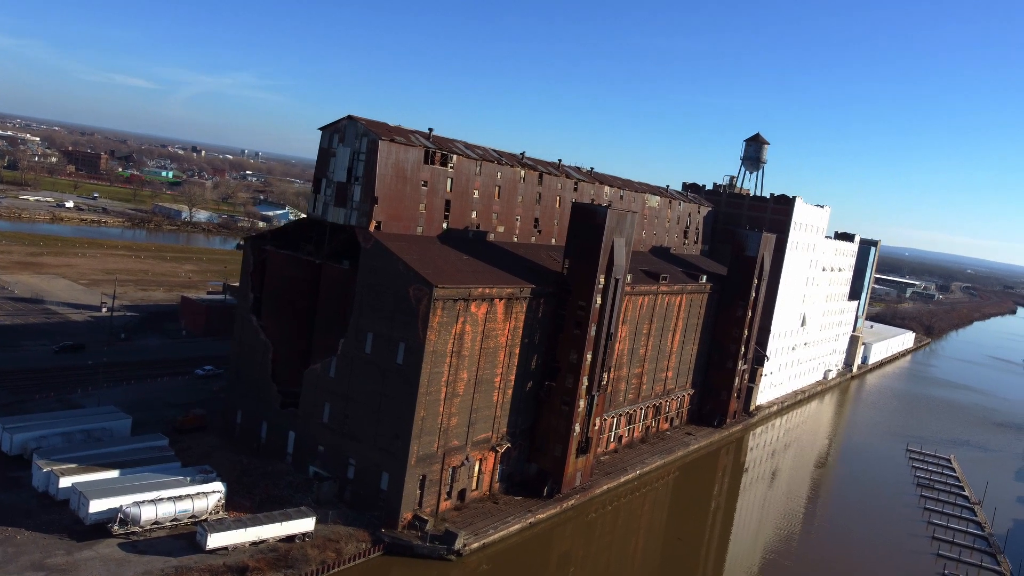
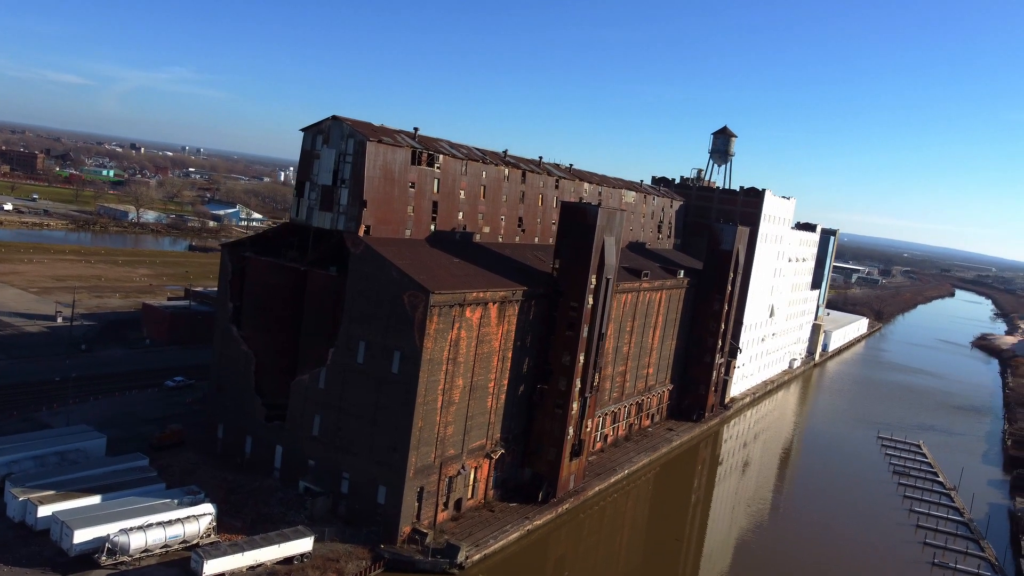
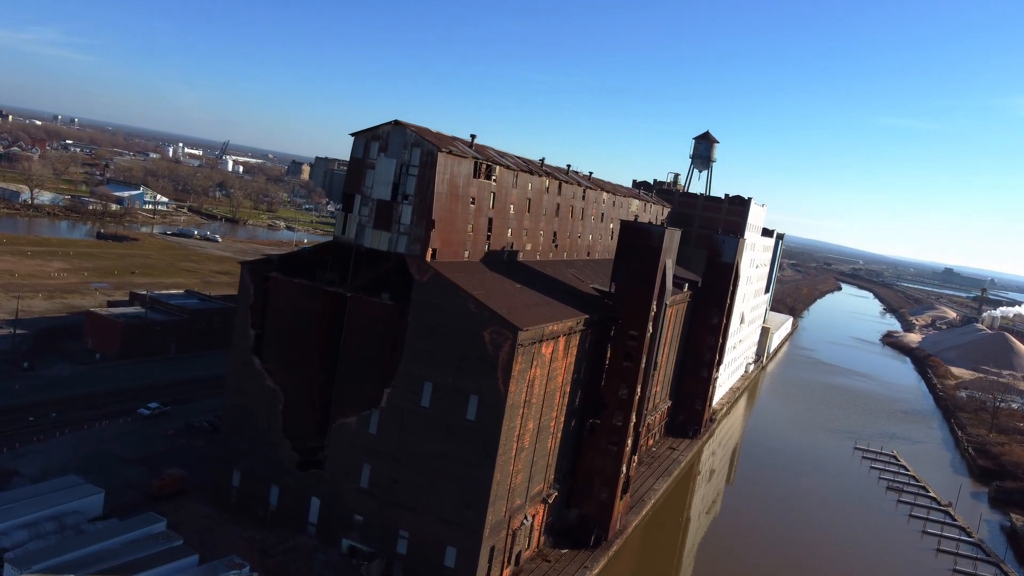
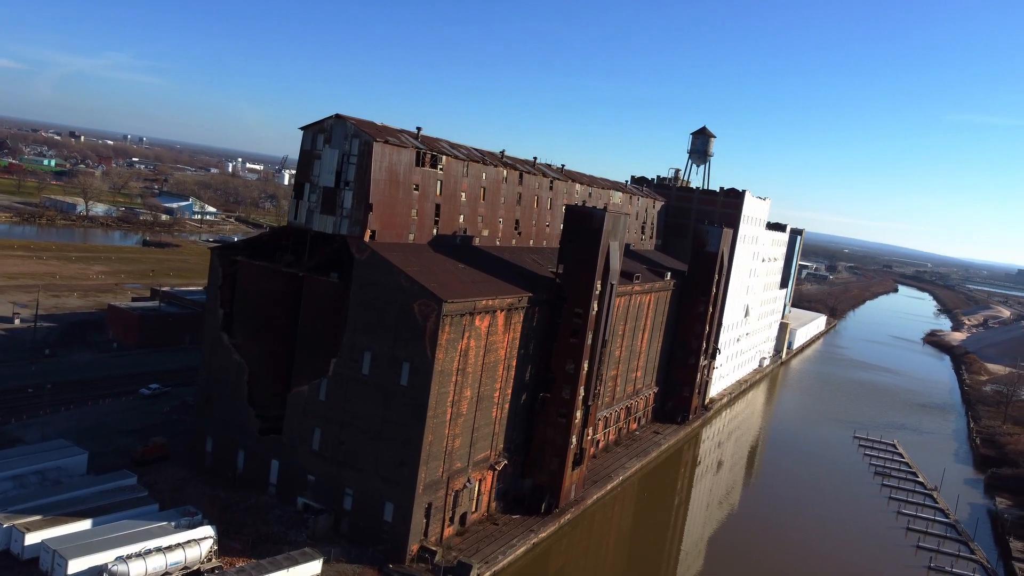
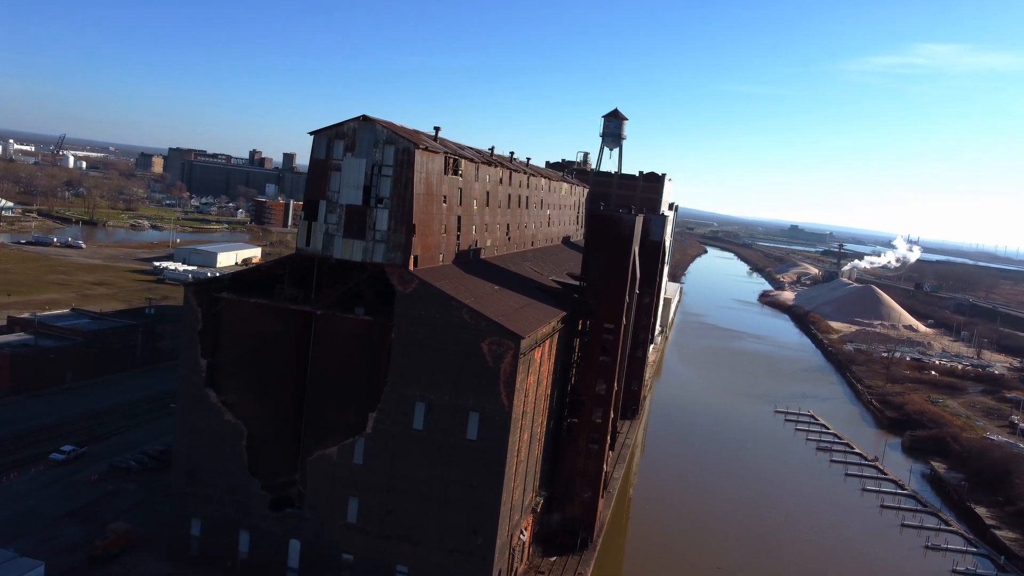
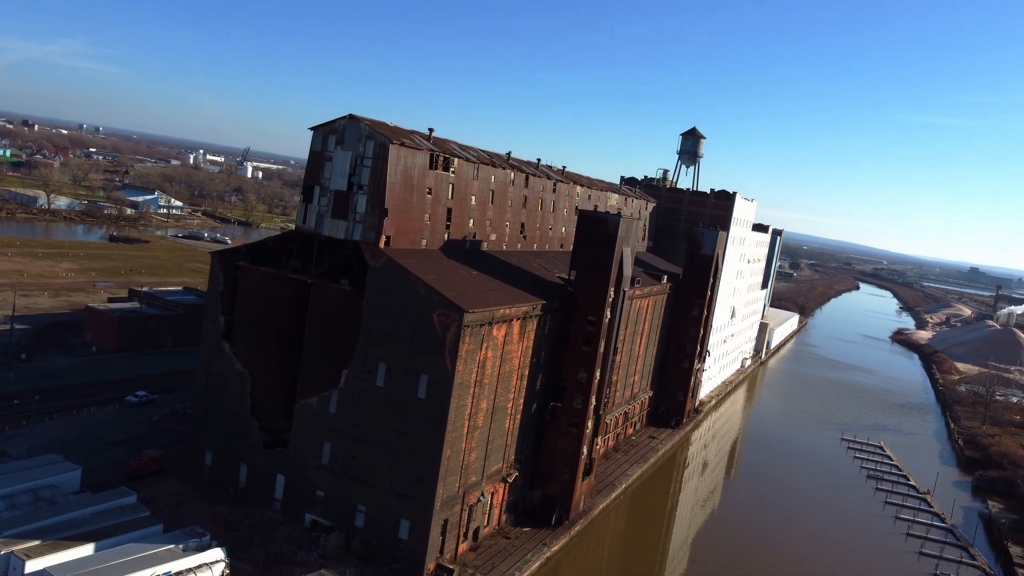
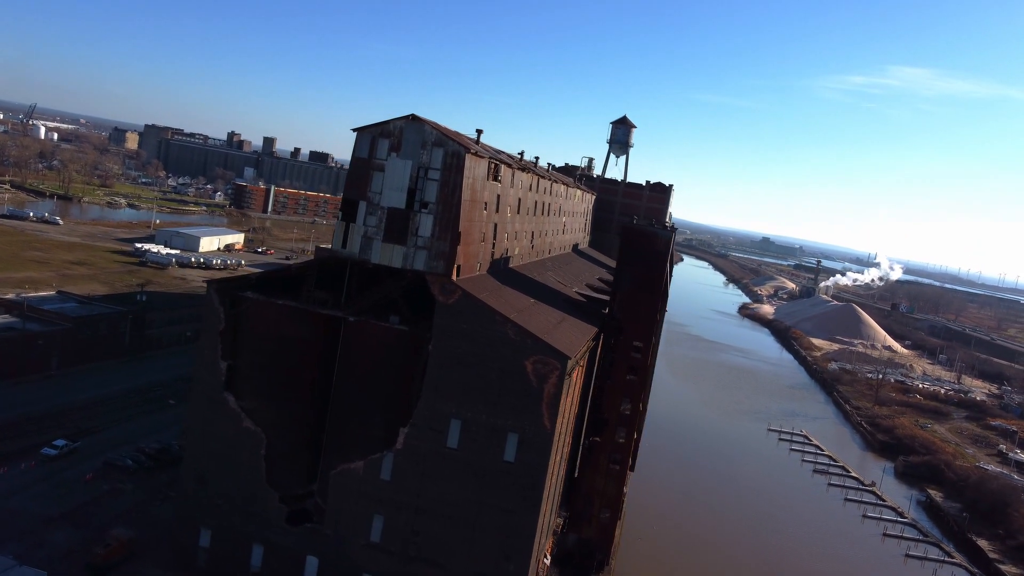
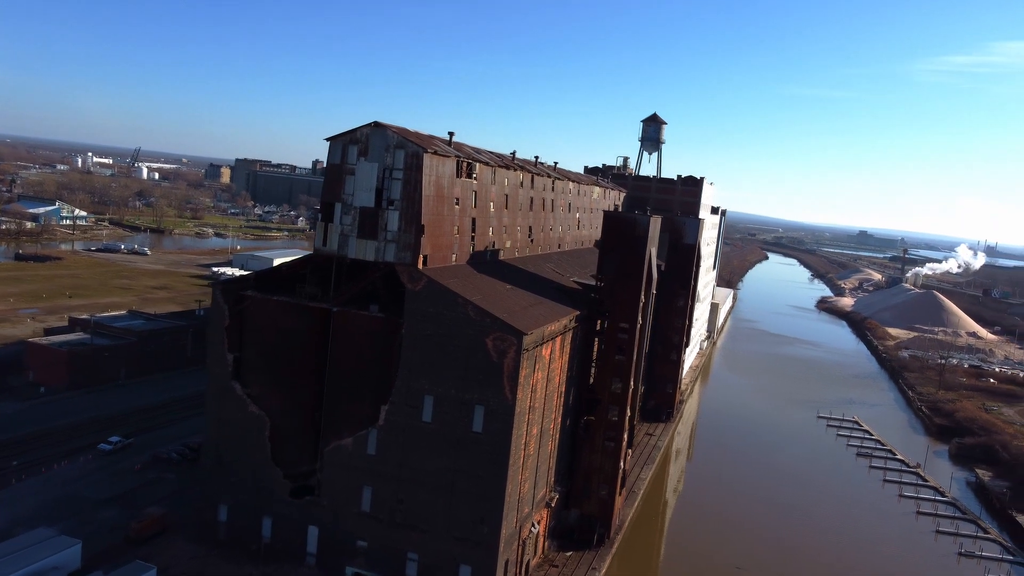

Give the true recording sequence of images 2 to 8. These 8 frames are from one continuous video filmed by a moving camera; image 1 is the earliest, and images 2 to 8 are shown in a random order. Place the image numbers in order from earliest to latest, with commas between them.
2, 4, 6, 3, 8, 5, 7
